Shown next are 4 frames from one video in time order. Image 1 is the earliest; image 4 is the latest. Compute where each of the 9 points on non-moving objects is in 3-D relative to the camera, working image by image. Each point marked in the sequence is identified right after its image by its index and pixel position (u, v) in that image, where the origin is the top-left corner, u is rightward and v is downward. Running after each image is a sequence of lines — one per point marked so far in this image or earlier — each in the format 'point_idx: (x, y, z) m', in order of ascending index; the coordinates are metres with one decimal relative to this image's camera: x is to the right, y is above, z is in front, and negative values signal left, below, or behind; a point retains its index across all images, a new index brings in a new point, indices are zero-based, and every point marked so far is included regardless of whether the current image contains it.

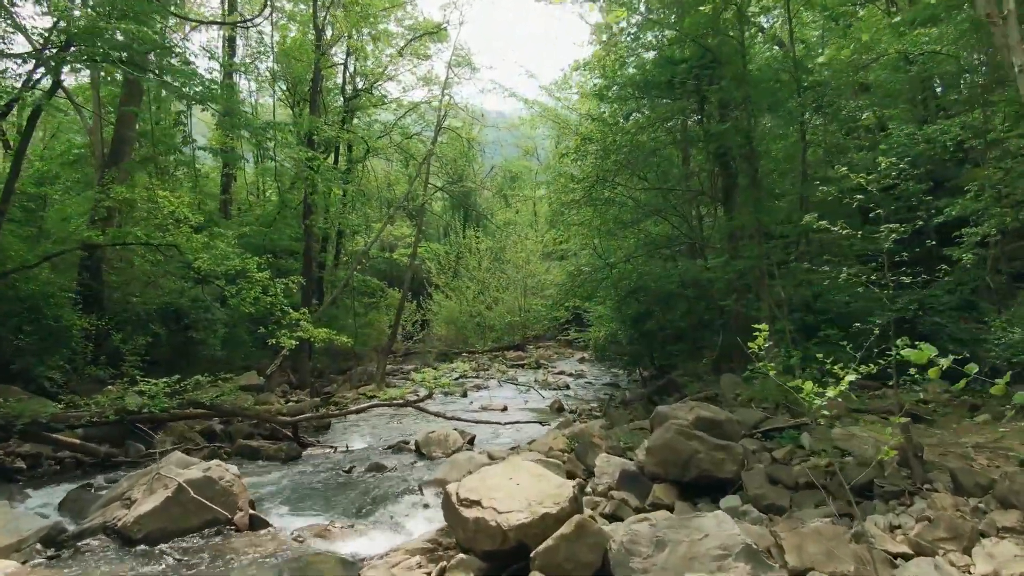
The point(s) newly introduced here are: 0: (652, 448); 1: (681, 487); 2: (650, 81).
0: (+1.5, -1.8, +6.3) m
1: (+1.8, -2.1, +6.2) m
2: (+2.7, +4.0, +11.2) m
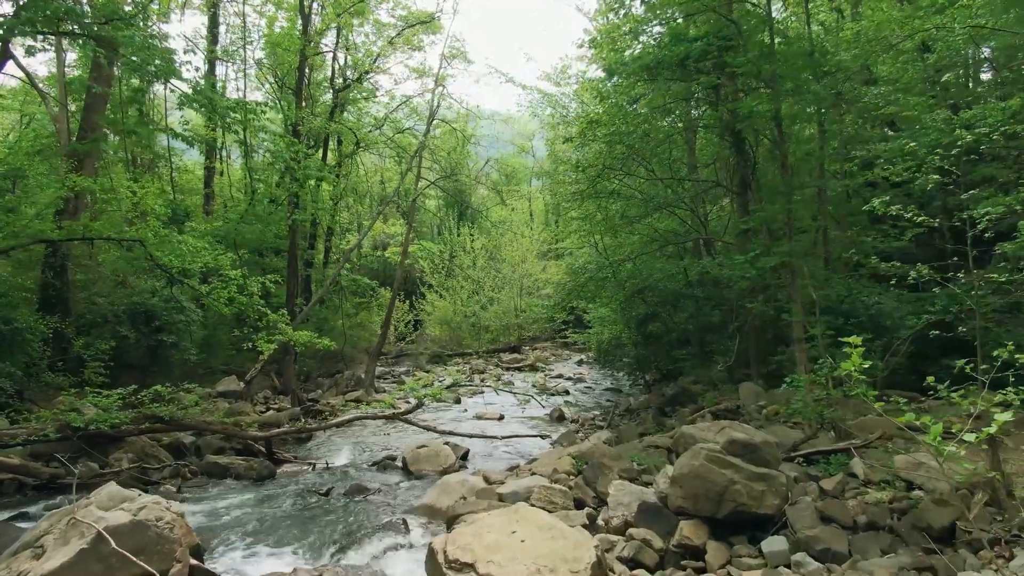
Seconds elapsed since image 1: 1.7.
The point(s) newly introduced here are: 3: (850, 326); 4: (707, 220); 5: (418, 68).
0: (+1.5, -1.7, +5.3) m
1: (+1.8, -2.1, +5.2) m
2: (+2.7, +4.0, +10.3) m
3: (+5.5, -0.6, +9.5) m
4: (+4.4, +1.5, +13.0) m
5: (-3.2, +7.3, +19.5) m
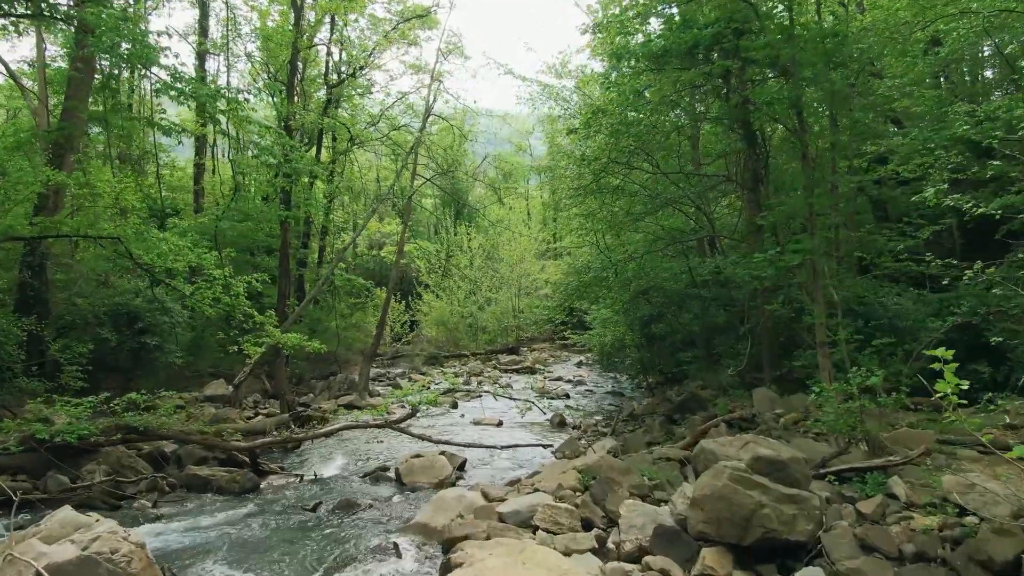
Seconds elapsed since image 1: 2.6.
0: (+1.6, -1.8, +4.8) m
1: (+1.8, -2.1, +4.7) m
2: (+2.7, +4.0, +9.7) m
3: (+5.5, -0.6, +9.0) m
4: (+4.3, +1.5, +12.4) m
5: (-3.2, +7.3, +18.9) m
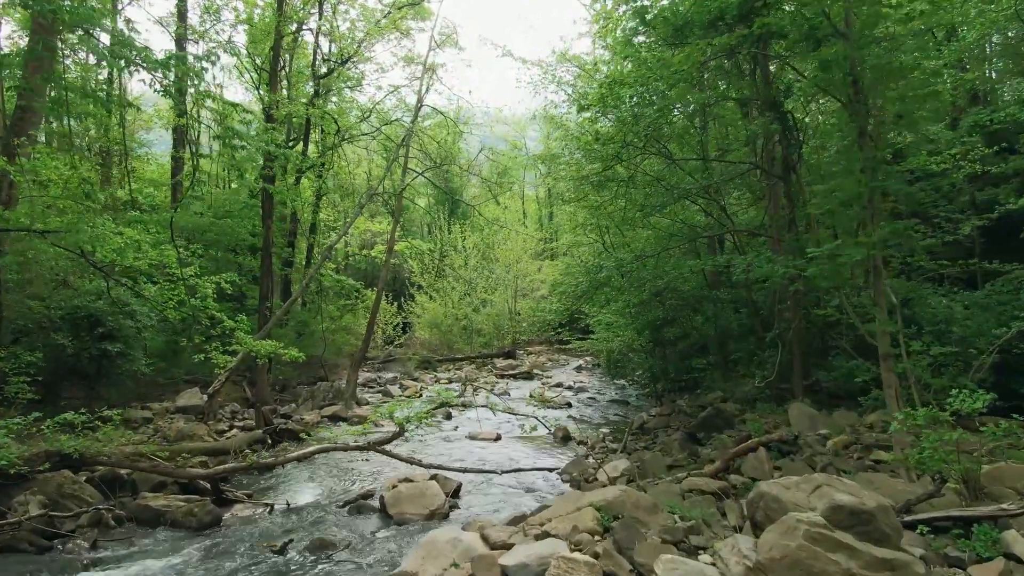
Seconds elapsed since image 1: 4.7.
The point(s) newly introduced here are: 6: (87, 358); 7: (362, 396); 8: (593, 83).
0: (+1.6, -1.8, +3.7) m
1: (+1.9, -2.1, +3.6) m
2: (+2.7, +4.0, +8.6) m
3: (+5.6, -0.6, +7.9) m
4: (+4.3, +1.5, +11.4) m
5: (-3.3, +7.3, +17.8) m
6: (-8.7, -1.4, +11.9) m
7: (-4.3, -3.1, +16.5) m
8: (+1.9, +5.0, +13.8) m
